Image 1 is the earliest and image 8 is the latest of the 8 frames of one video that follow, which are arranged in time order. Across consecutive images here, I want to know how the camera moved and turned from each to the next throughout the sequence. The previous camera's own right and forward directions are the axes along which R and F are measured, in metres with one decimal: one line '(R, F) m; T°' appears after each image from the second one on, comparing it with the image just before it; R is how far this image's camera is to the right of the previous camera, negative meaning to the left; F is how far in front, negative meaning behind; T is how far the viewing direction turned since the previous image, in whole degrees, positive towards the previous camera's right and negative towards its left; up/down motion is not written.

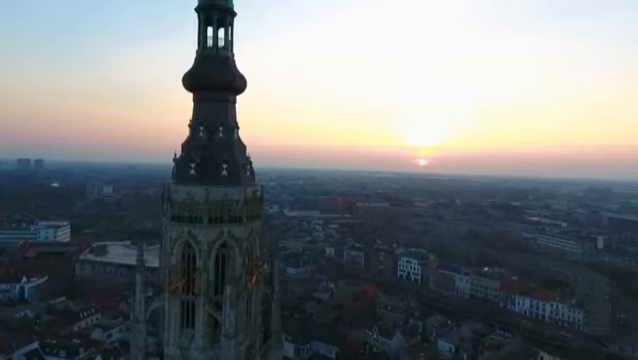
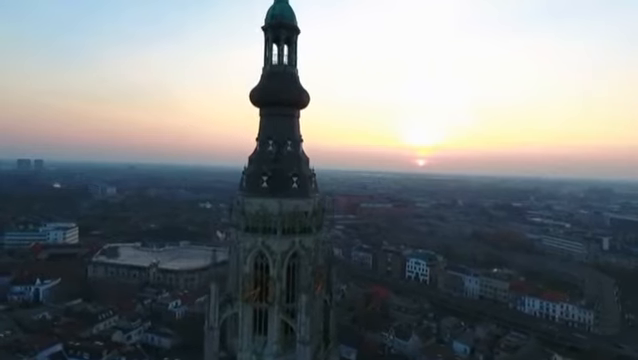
(-1.2, -0.4) m; 0°
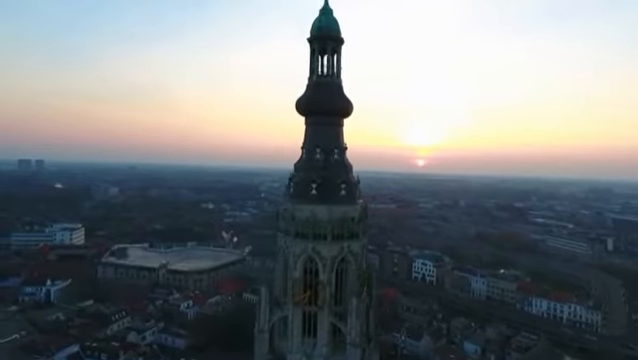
(-0.9, -0.3) m; 0°
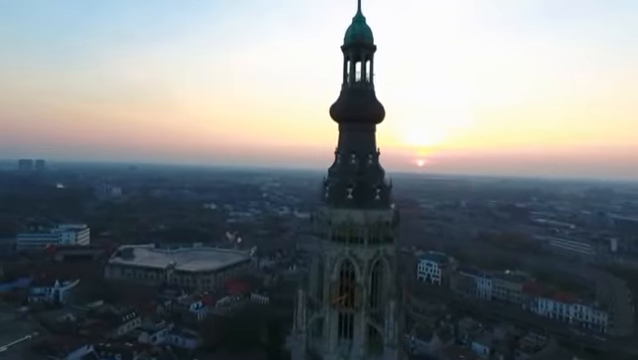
(-0.7, -0.3) m; 0°
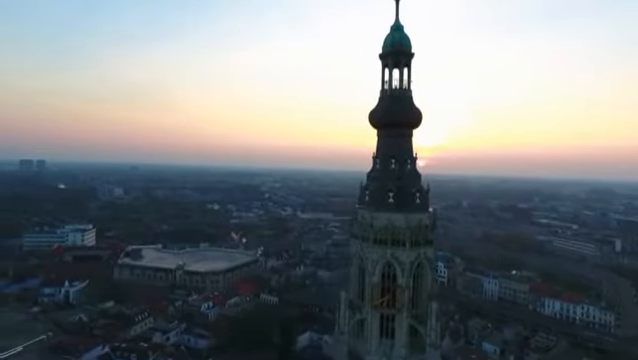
(-0.8, -0.3) m; 0°
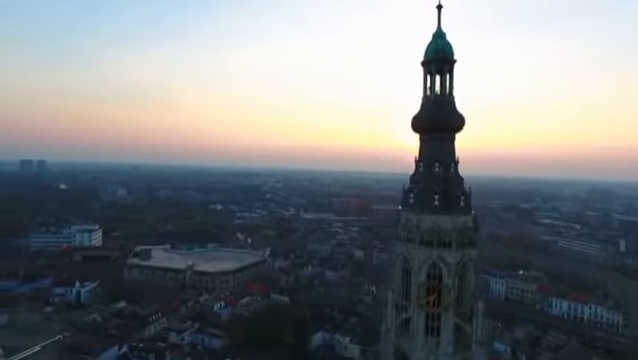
(-1.0, -0.3) m; 0°
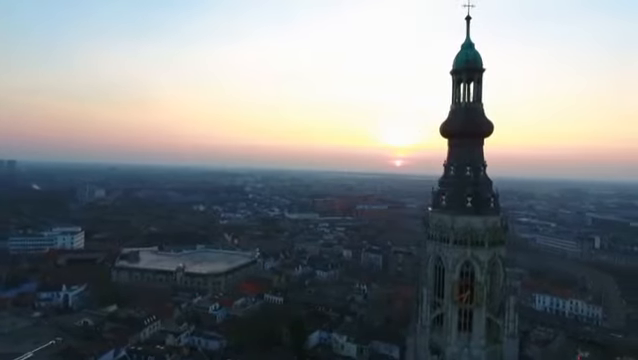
(-1.3, -0.5) m; +2°
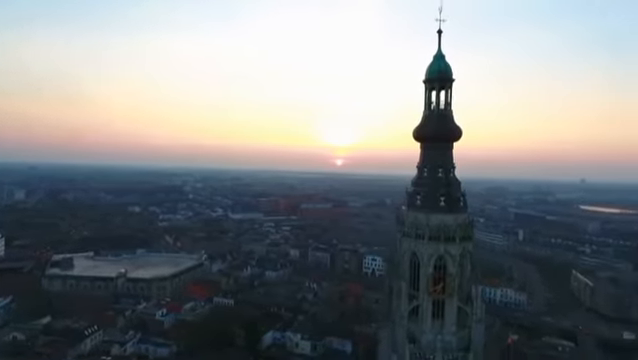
(-1.0, -0.5) m; +6°
